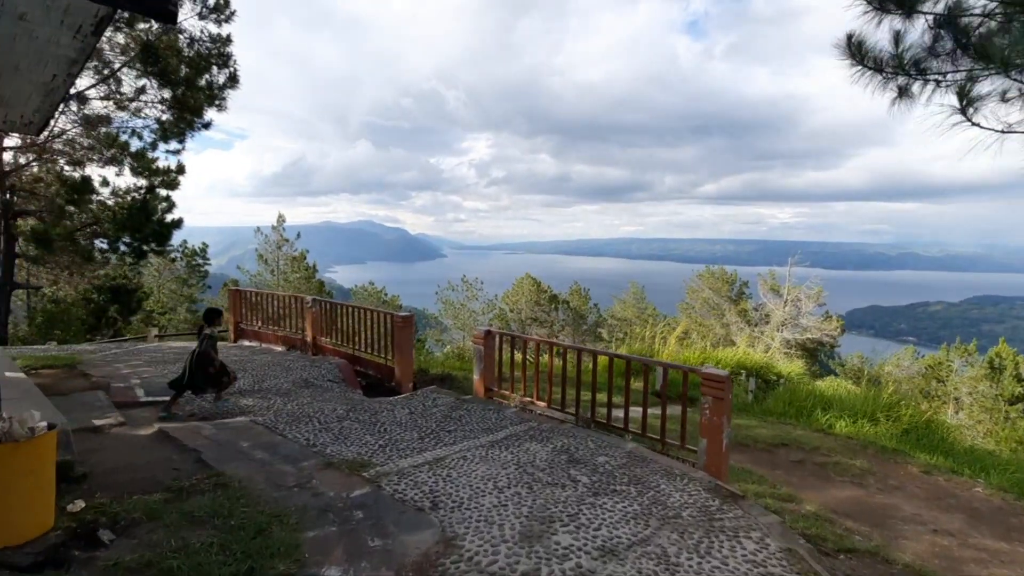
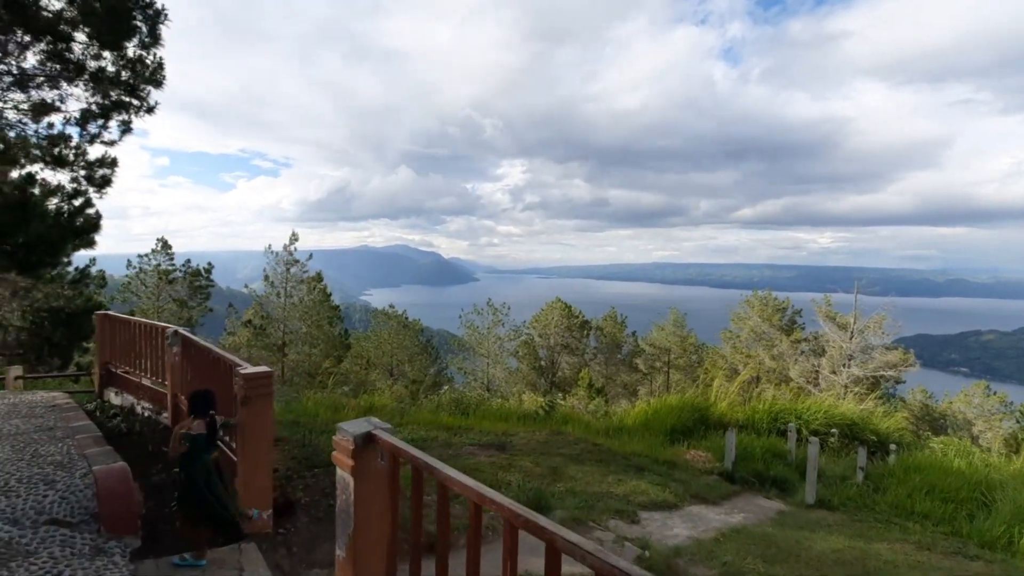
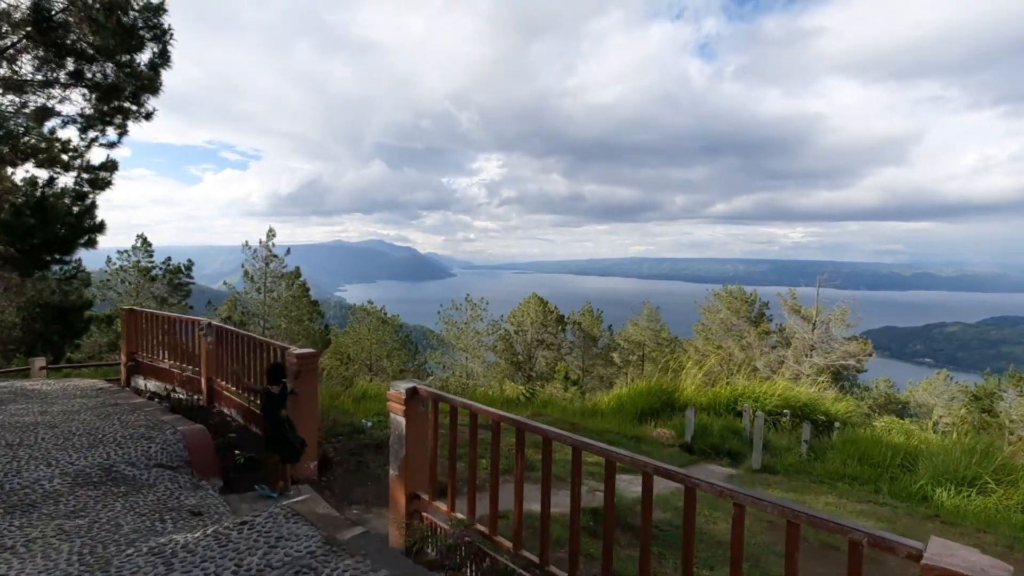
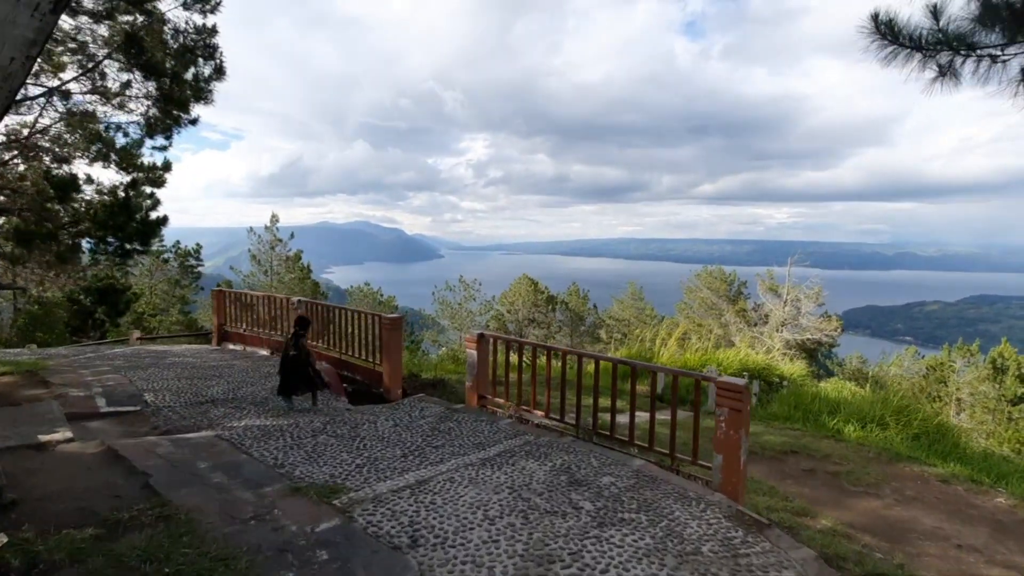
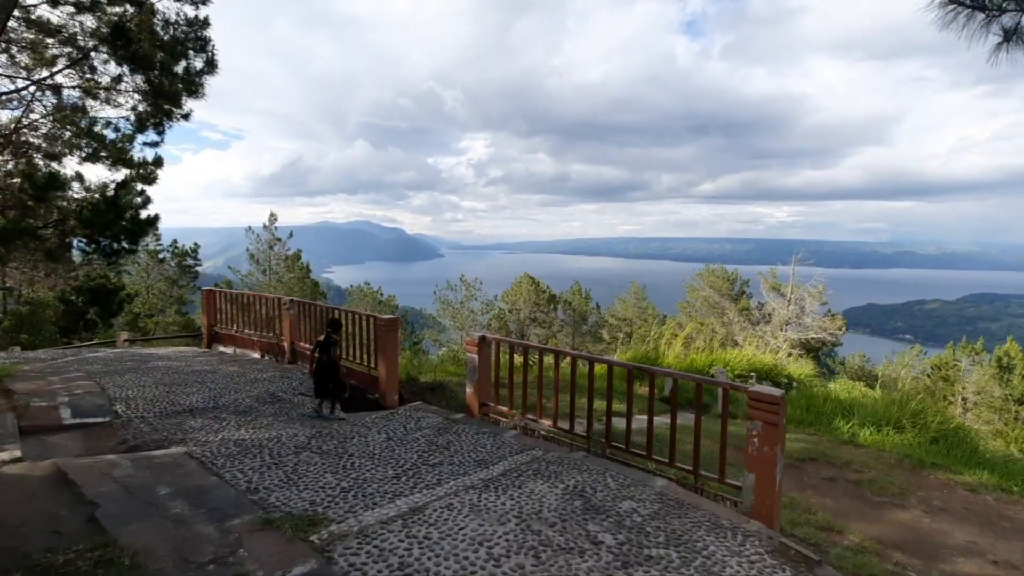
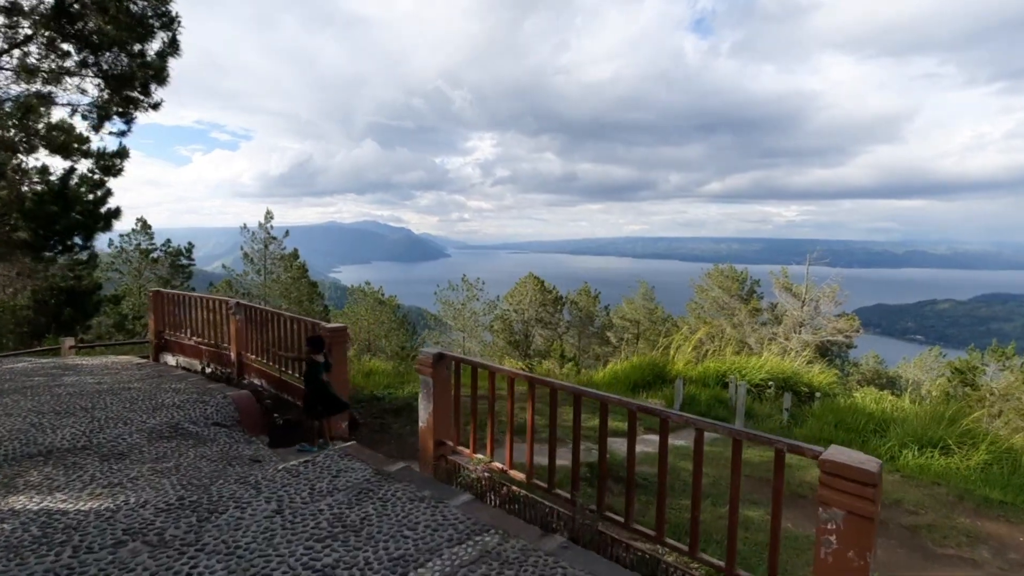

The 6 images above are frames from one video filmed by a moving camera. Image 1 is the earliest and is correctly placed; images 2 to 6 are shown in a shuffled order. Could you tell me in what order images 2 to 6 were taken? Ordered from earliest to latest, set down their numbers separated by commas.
4, 5, 6, 3, 2
